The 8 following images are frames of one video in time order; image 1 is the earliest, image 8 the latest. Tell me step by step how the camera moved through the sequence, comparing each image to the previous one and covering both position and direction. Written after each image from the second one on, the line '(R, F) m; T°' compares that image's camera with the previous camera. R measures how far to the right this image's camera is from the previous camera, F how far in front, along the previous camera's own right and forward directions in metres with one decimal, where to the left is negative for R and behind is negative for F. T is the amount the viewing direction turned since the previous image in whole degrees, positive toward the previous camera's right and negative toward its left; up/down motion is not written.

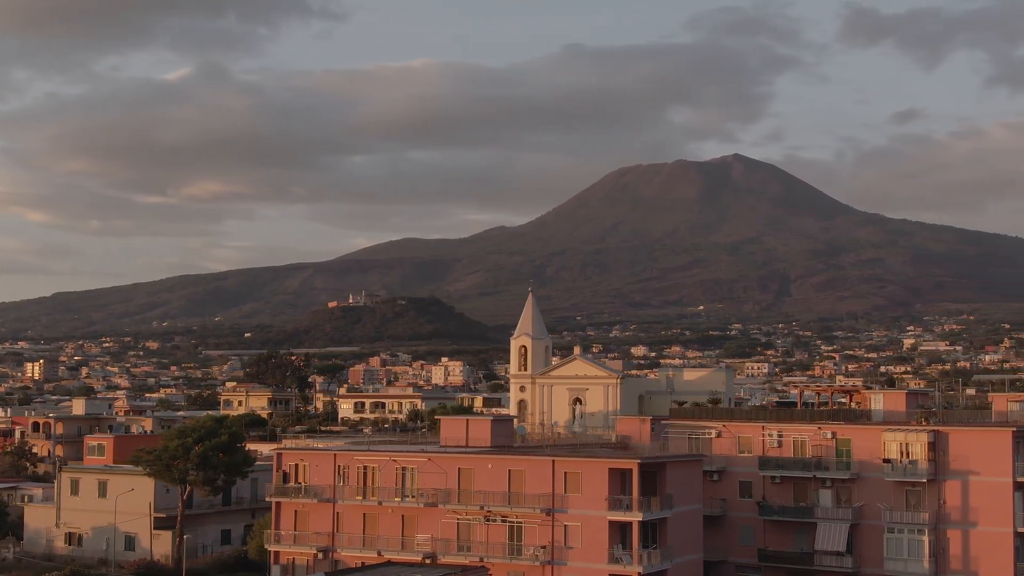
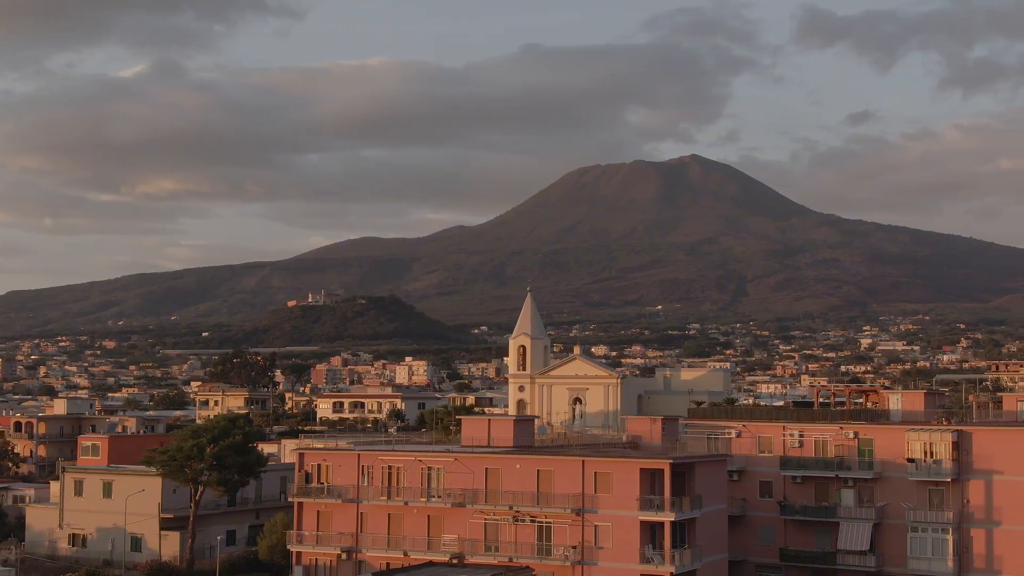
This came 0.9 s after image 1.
(-2.2, +0.1) m; +1°
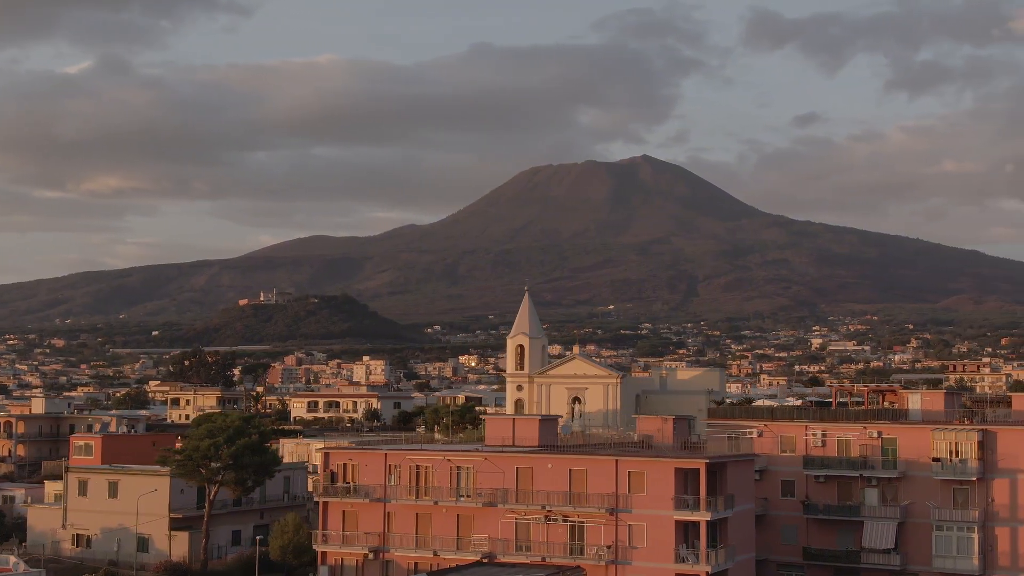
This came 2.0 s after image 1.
(-2.5, +0.1) m; +2°
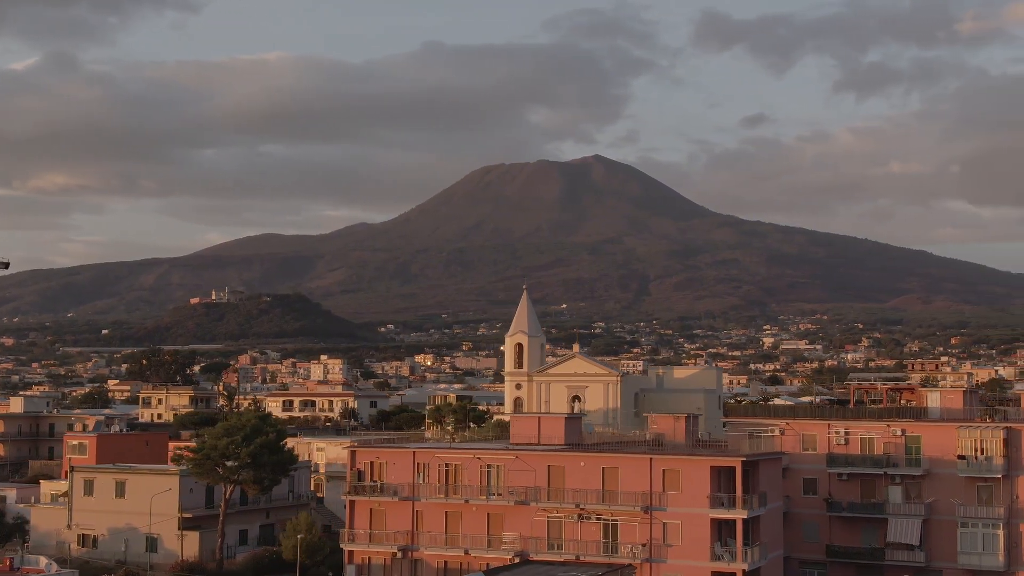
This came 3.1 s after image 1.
(-2.5, +0.1) m; +2°
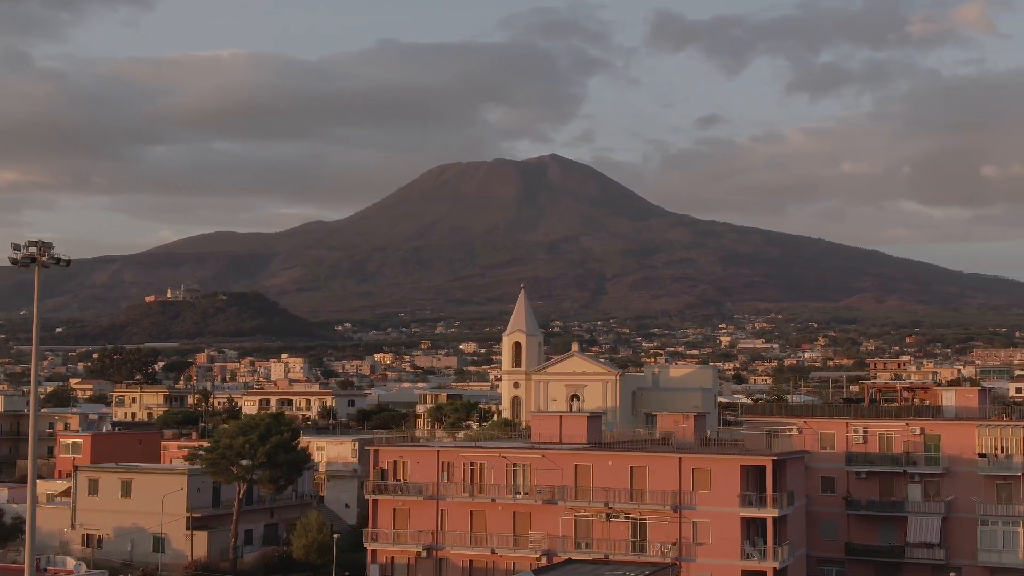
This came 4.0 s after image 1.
(-2.2, +0.1) m; +2°
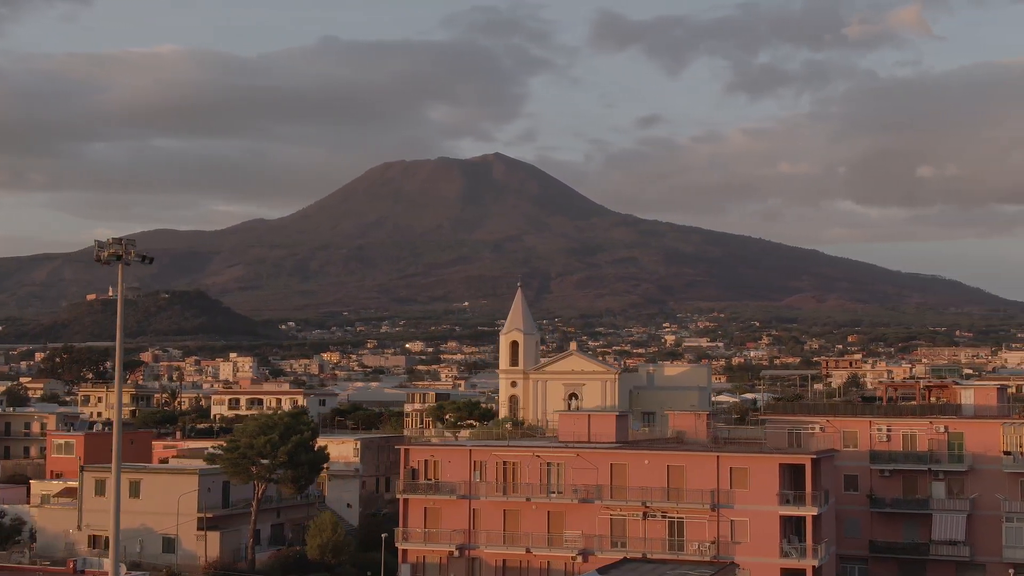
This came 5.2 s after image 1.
(-2.9, +0.1) m; +2°
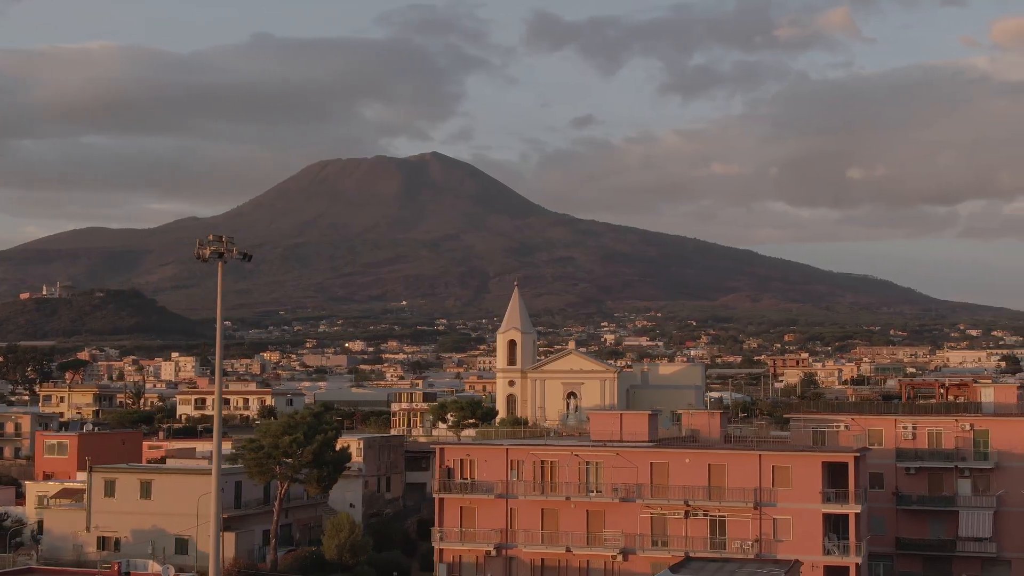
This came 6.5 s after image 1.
(-3.2, +0.1) m; +2°
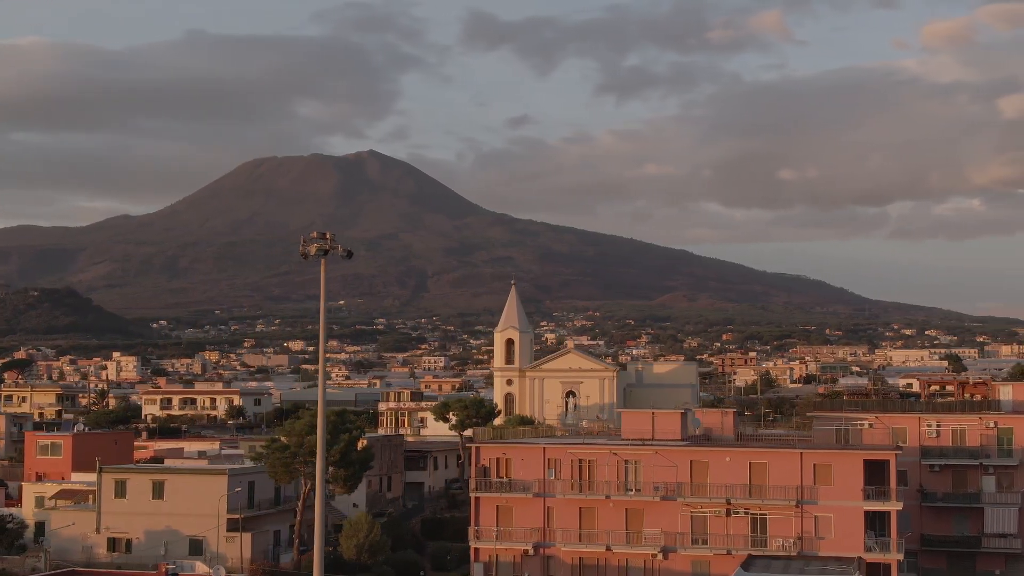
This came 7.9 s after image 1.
(-3.2, +0.1) m; +2°
